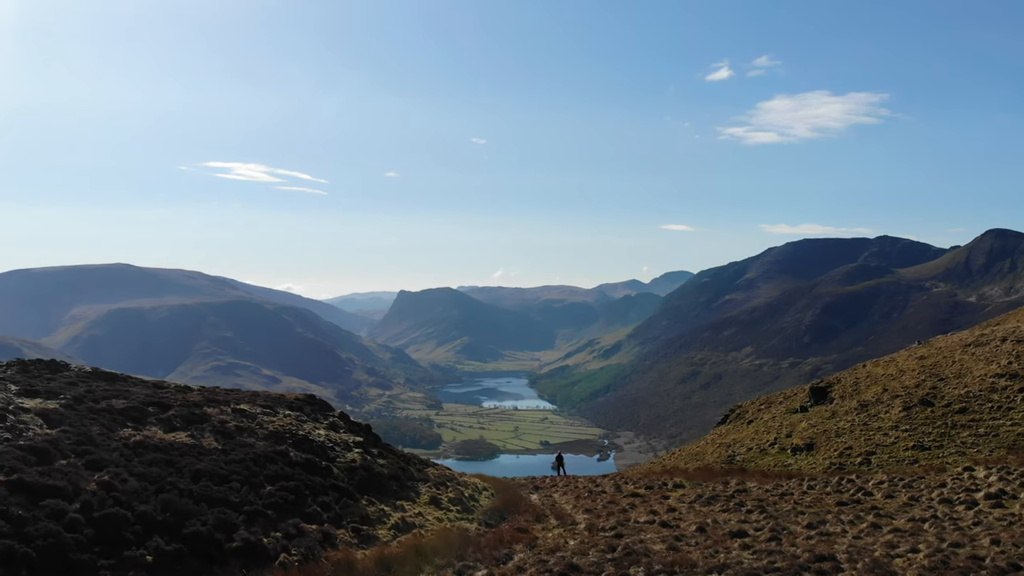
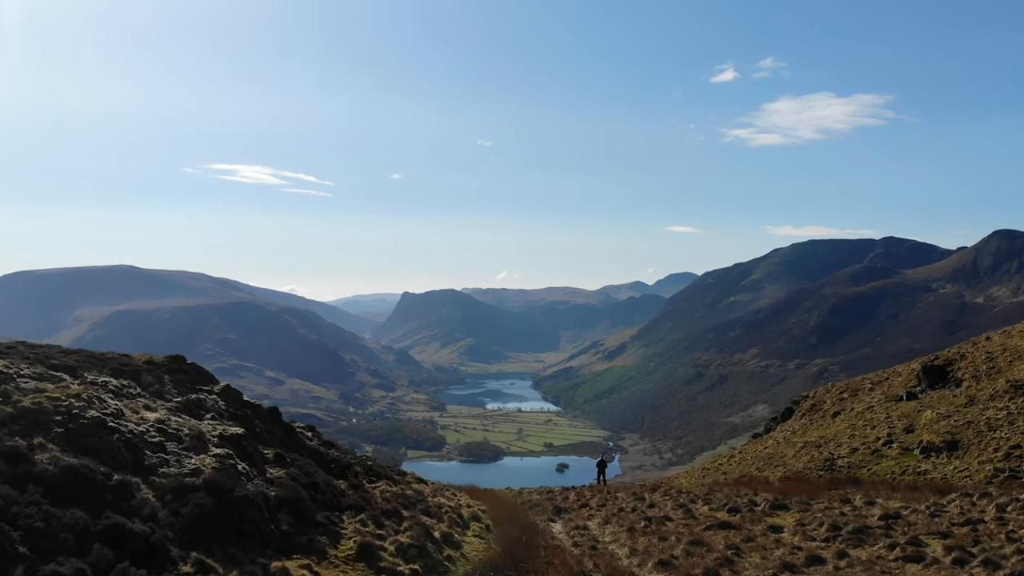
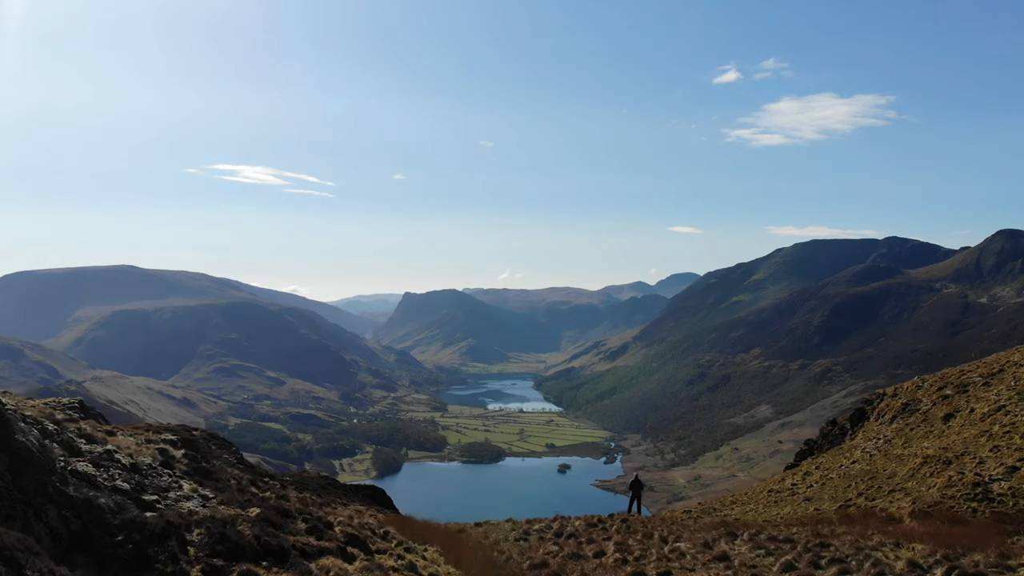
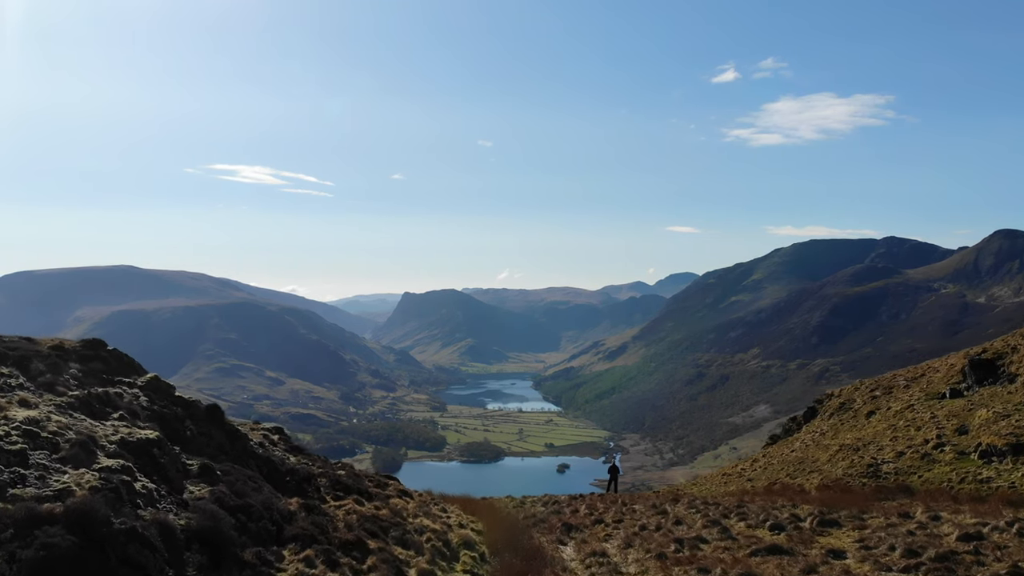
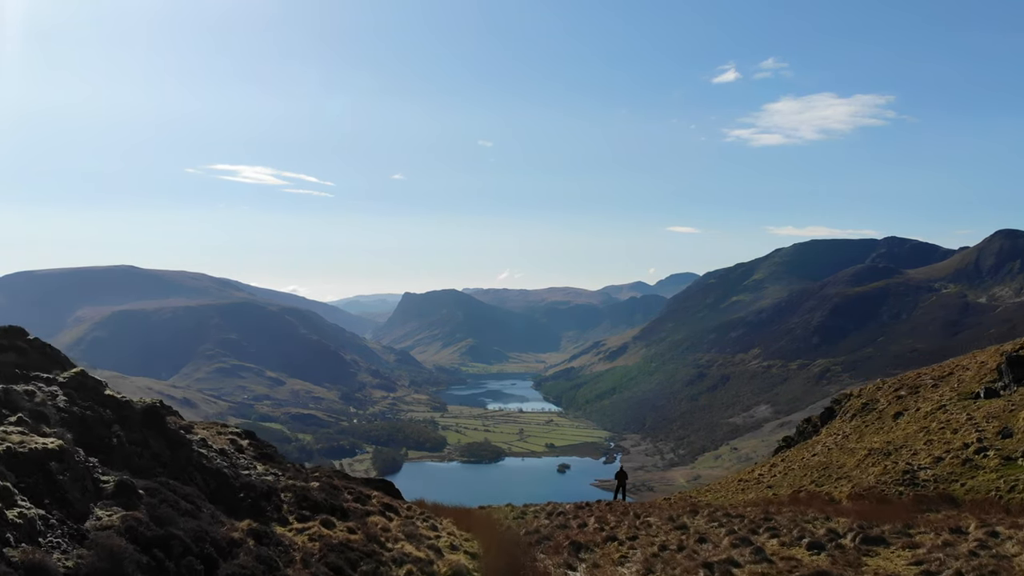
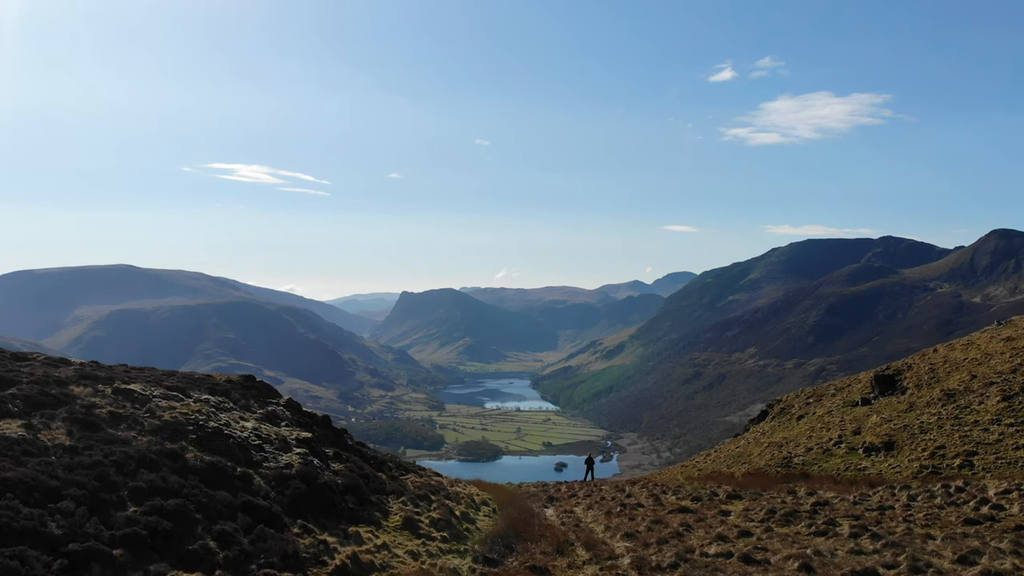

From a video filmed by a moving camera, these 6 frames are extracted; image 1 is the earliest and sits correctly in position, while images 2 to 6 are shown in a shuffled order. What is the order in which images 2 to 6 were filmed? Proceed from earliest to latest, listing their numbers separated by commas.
6, 2, 4, 5, 3
